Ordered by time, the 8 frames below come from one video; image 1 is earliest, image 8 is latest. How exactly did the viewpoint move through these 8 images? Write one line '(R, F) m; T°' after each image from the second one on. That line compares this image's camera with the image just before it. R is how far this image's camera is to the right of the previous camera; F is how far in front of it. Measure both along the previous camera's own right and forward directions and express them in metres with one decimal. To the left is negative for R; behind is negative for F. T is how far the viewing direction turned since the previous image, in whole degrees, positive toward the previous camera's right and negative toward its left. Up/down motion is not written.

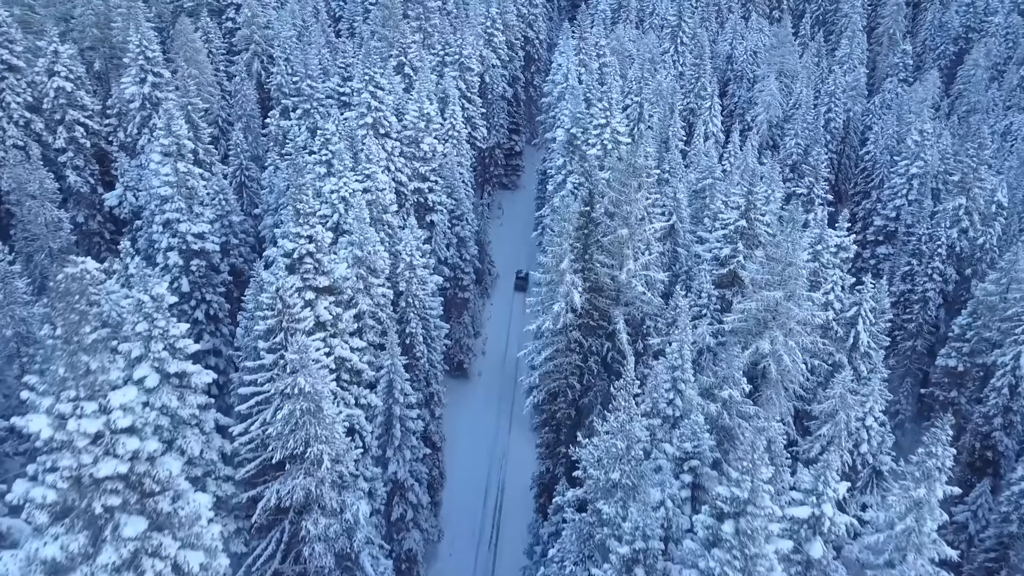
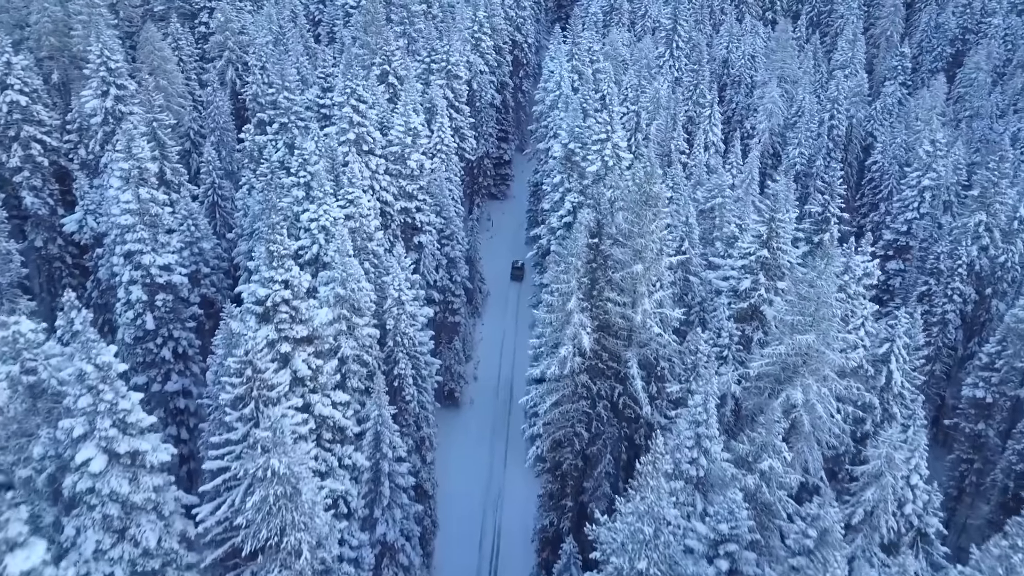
(-0.5, +2.7) m; +1°
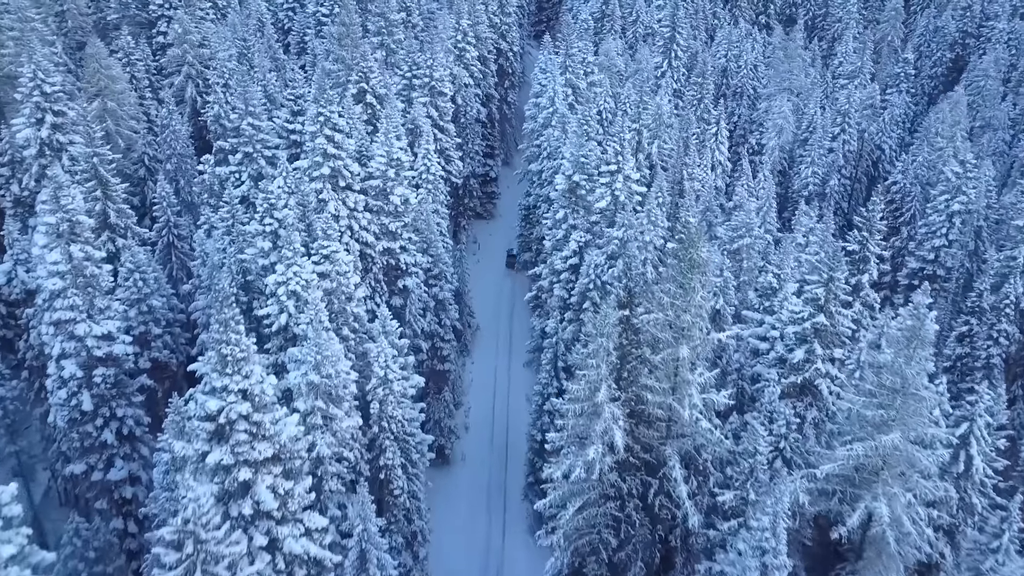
(-0.9, +4.4) m; +2°
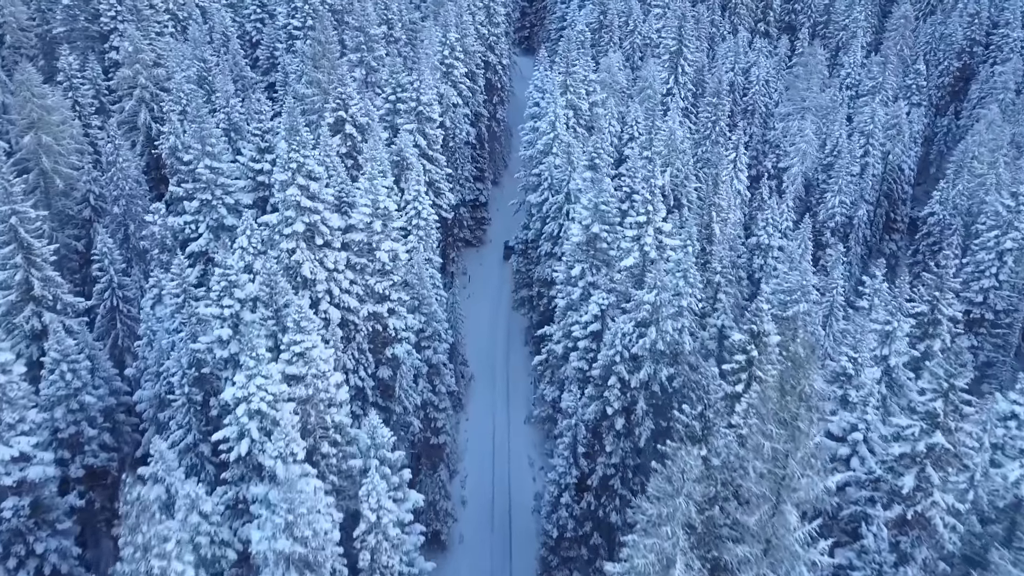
(-1.1, +5.1) m; +2°
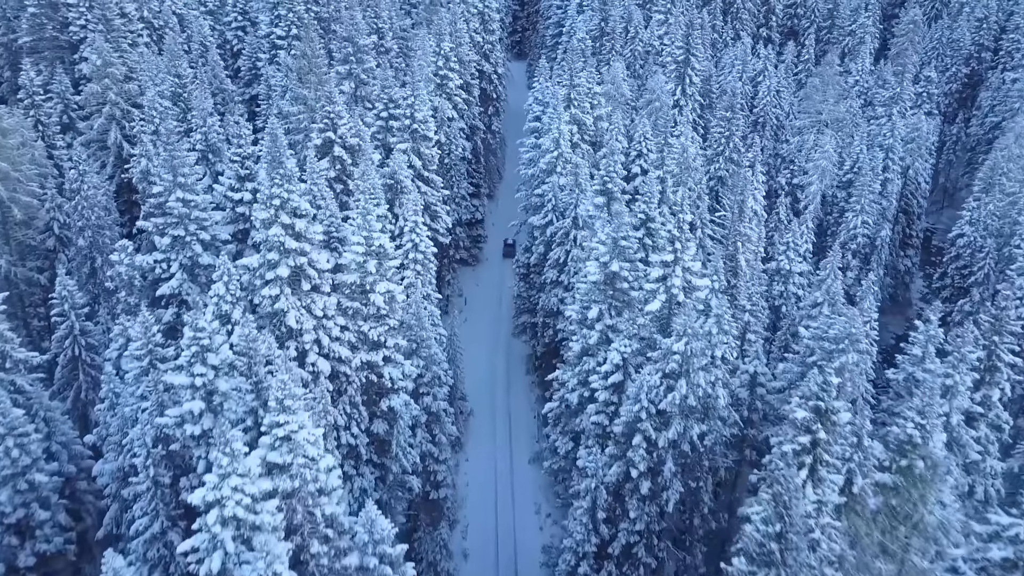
(-0.7, +2.9) m; +1°
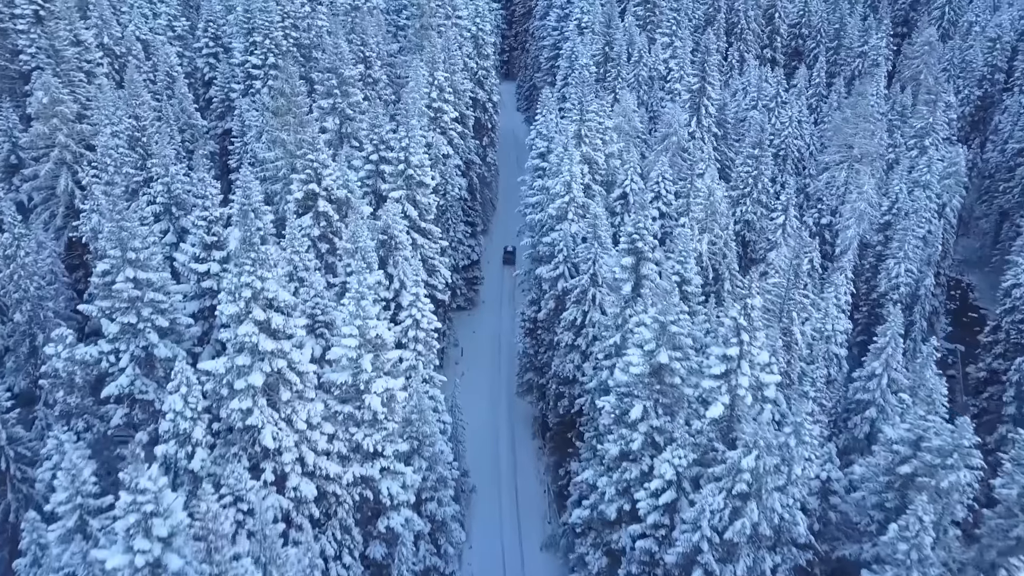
(-1.1, +4.5) m; +1°
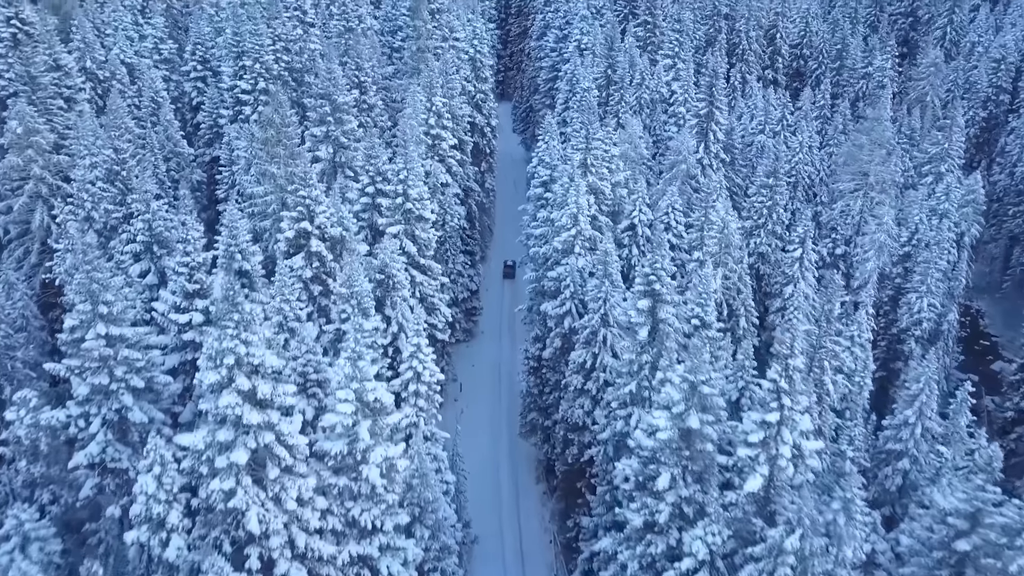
(-0.5, +2.0) m; +1°
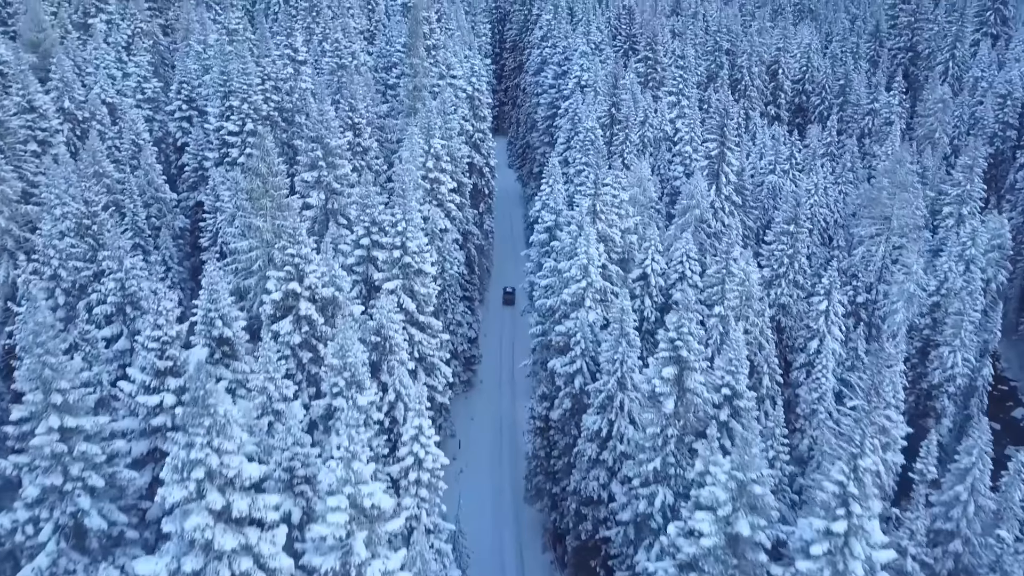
(-0.6, +2.4) m; +1°
